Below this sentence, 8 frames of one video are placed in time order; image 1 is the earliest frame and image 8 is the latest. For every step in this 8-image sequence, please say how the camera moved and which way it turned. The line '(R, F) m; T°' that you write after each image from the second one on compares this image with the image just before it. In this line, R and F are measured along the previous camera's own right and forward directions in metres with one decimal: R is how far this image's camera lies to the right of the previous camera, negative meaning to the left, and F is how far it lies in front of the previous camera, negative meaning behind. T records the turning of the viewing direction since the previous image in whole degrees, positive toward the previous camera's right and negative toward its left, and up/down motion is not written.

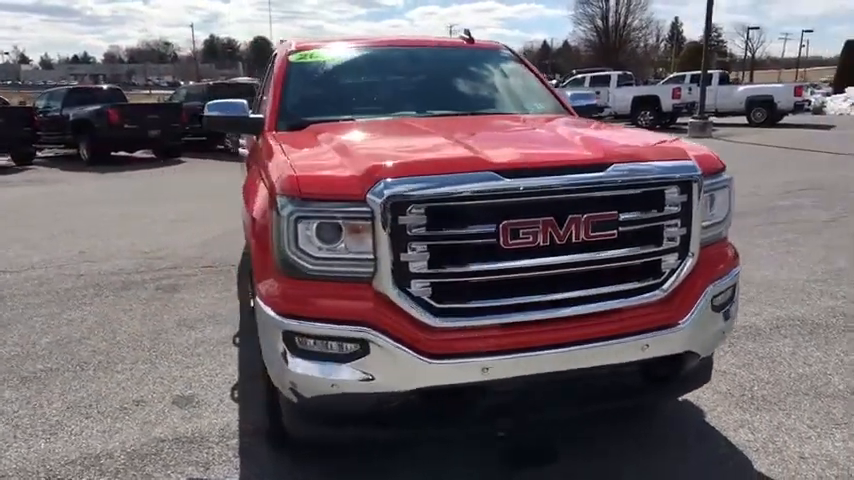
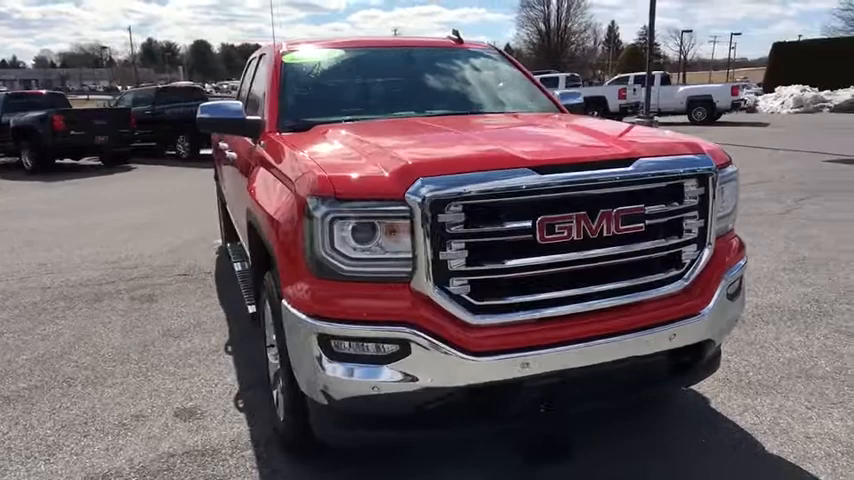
(-0.4, 0.0) m; +5°
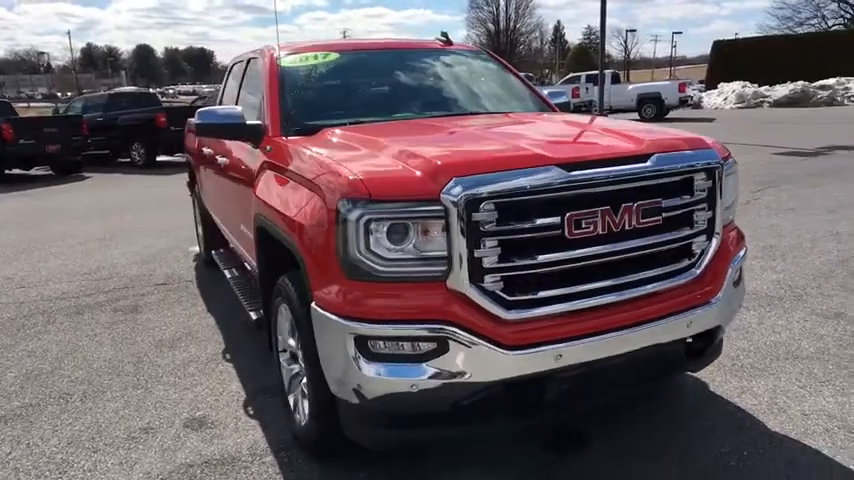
(-0.3, 0.0) m; +4°
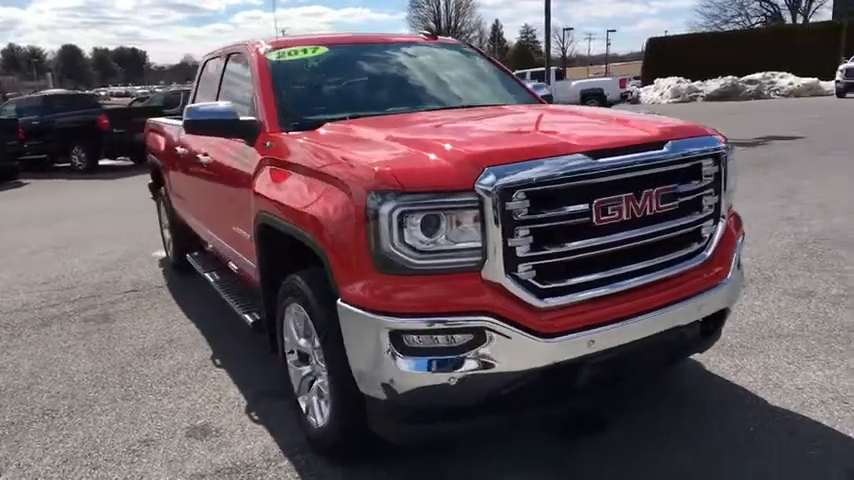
(-0.4, 0.0) m; +5°
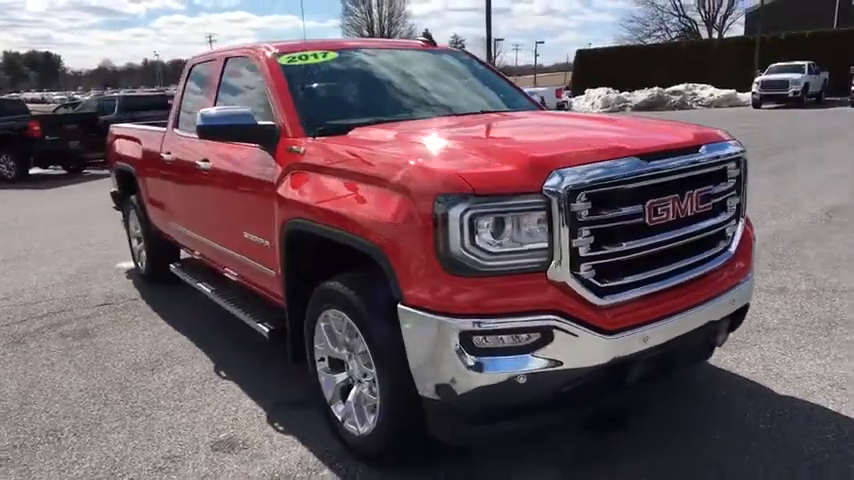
(-0.6, 0.0) m; +6°
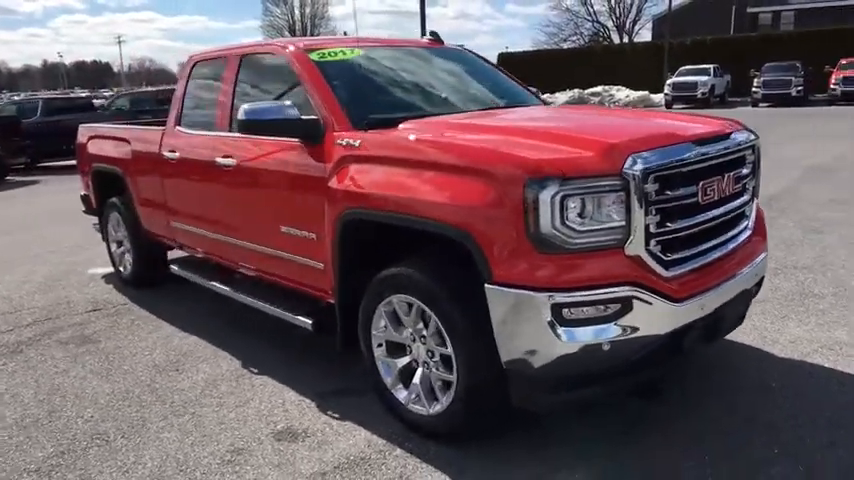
(-0.8, -0.1) m; +7°
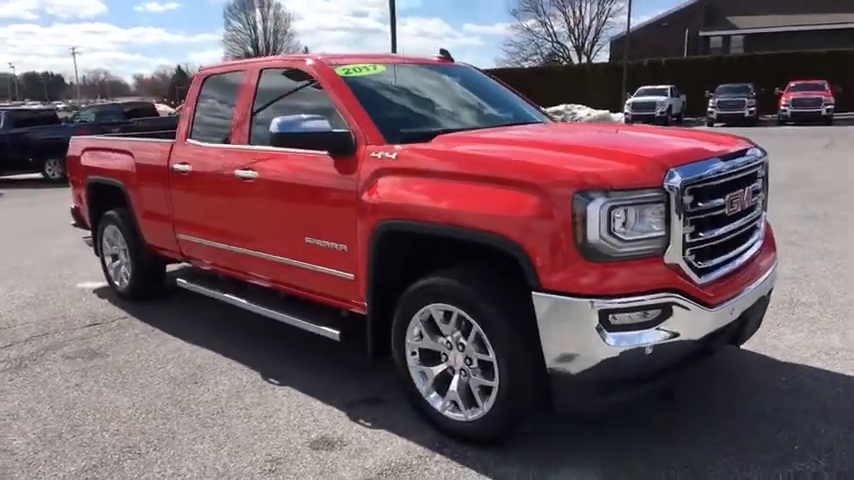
(-0.4, -0.1) m; +4°
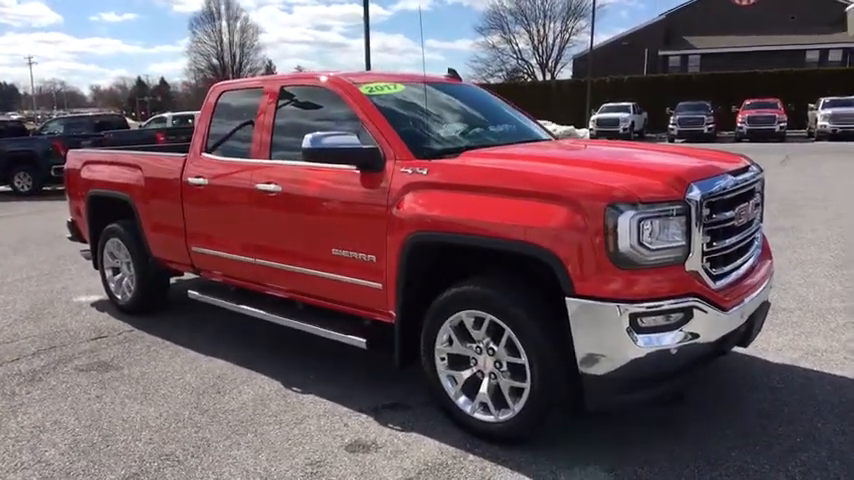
(-0.4, -0.2) m; +3°
